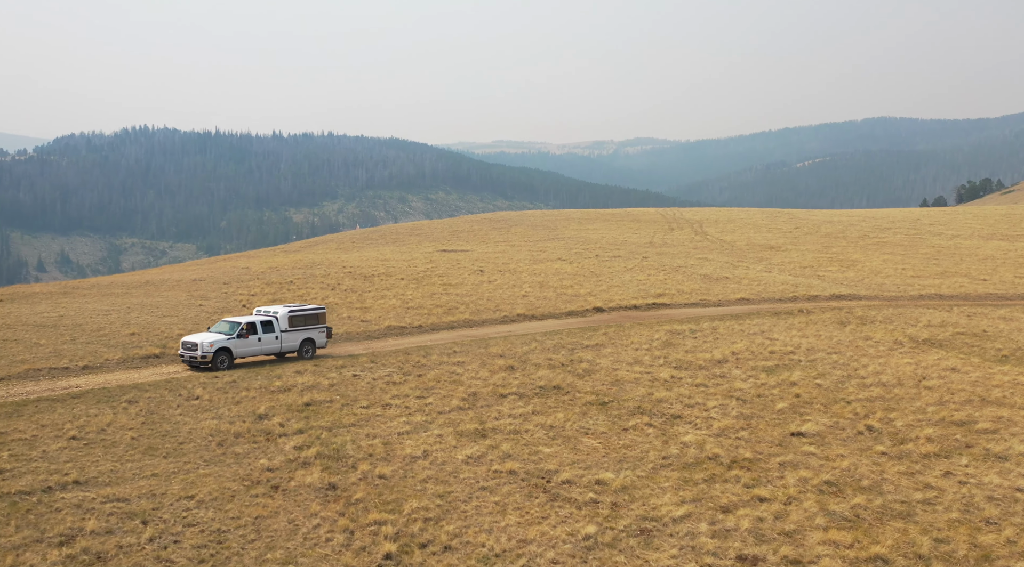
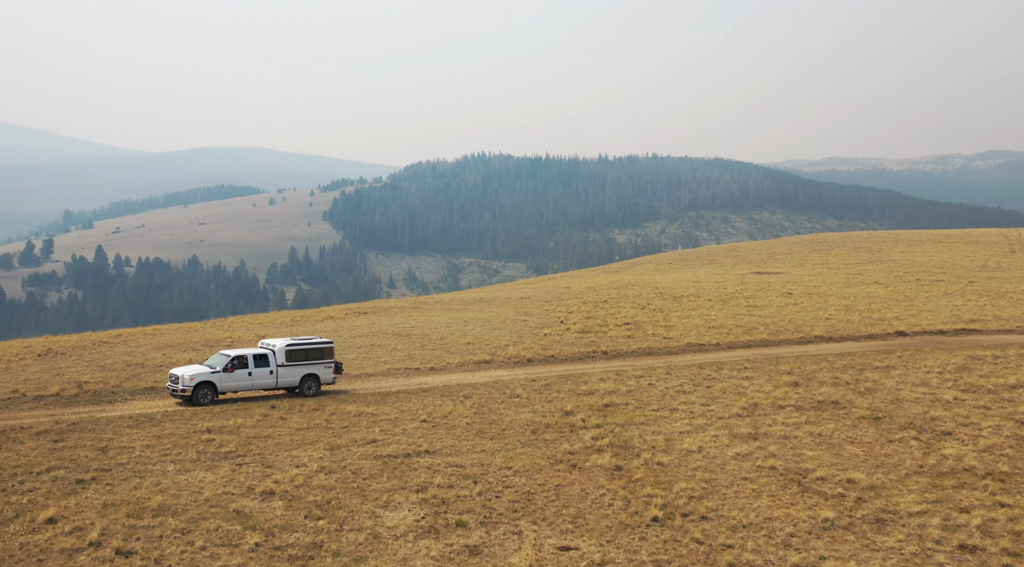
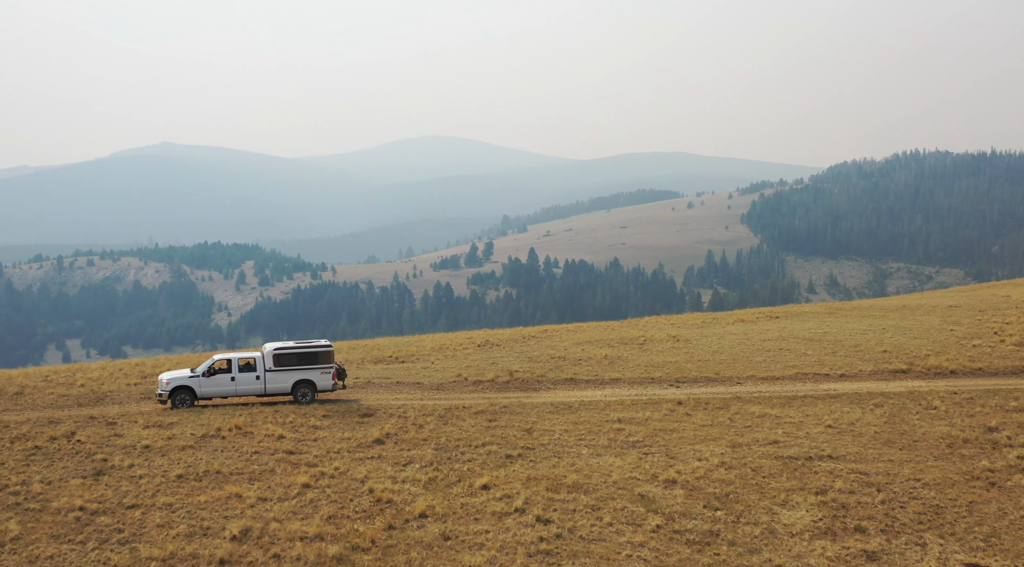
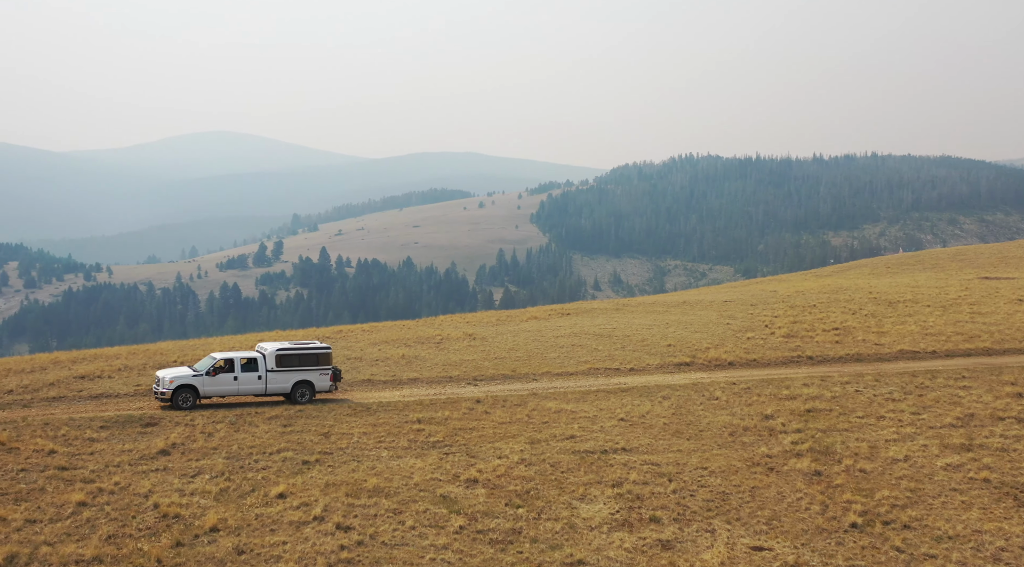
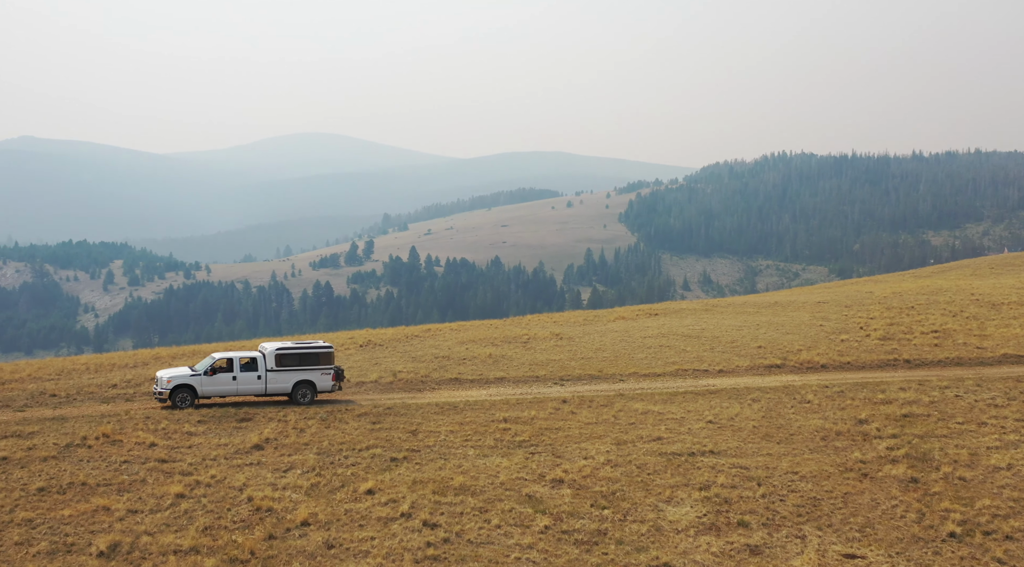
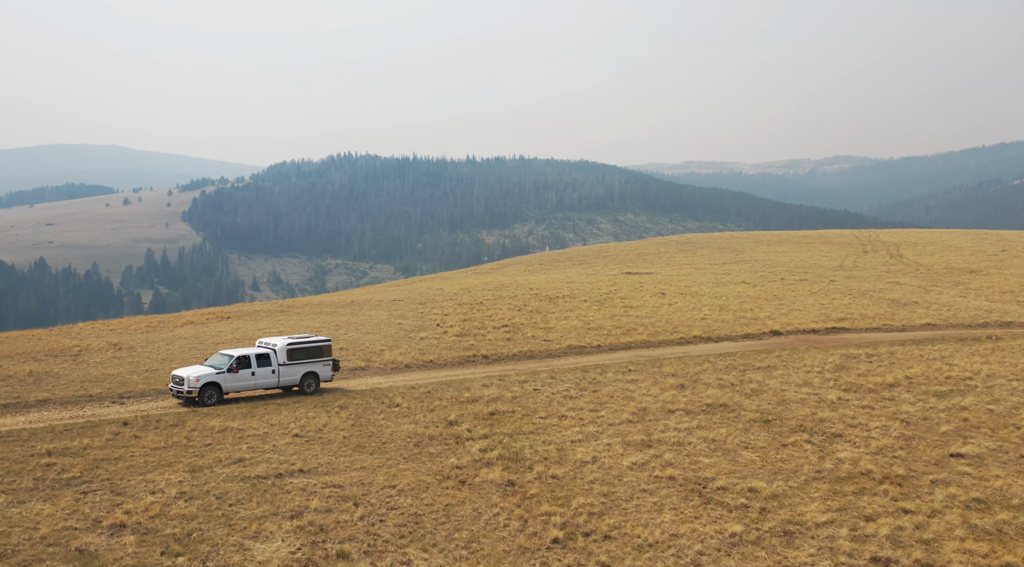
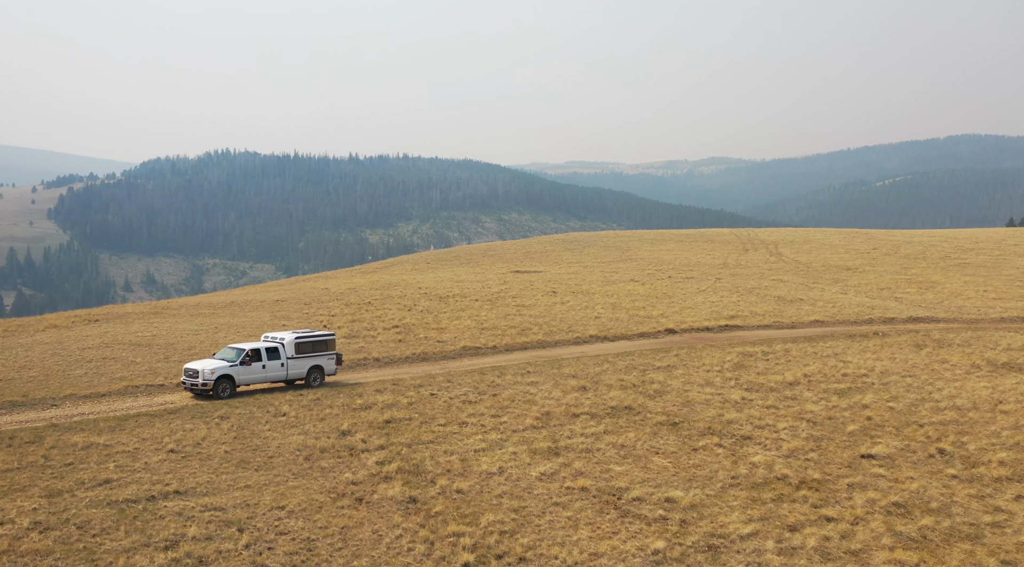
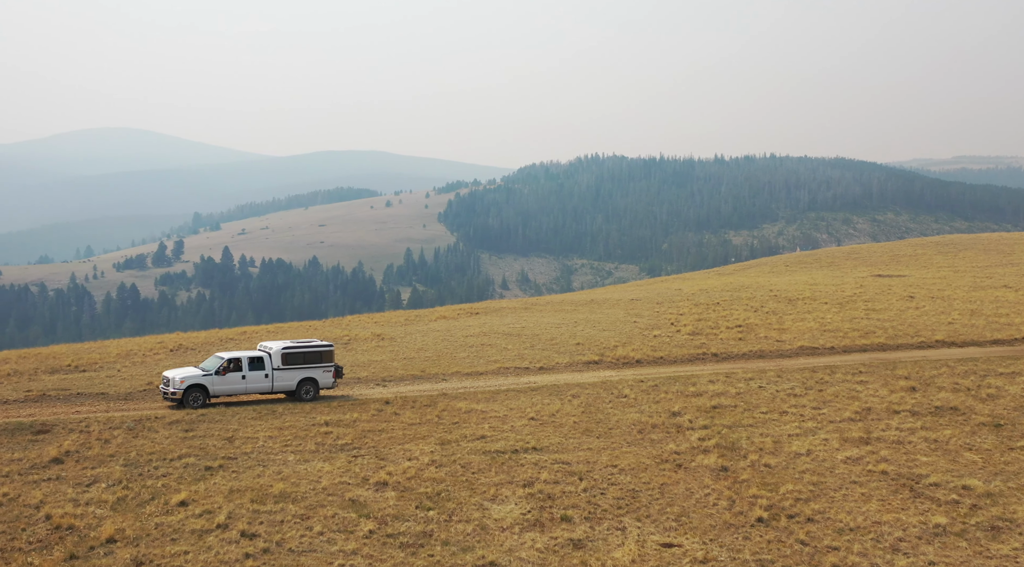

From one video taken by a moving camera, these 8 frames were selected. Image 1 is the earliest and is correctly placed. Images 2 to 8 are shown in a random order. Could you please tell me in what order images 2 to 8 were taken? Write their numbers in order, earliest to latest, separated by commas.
7, 6, 2, 8, 4, 5, 3
